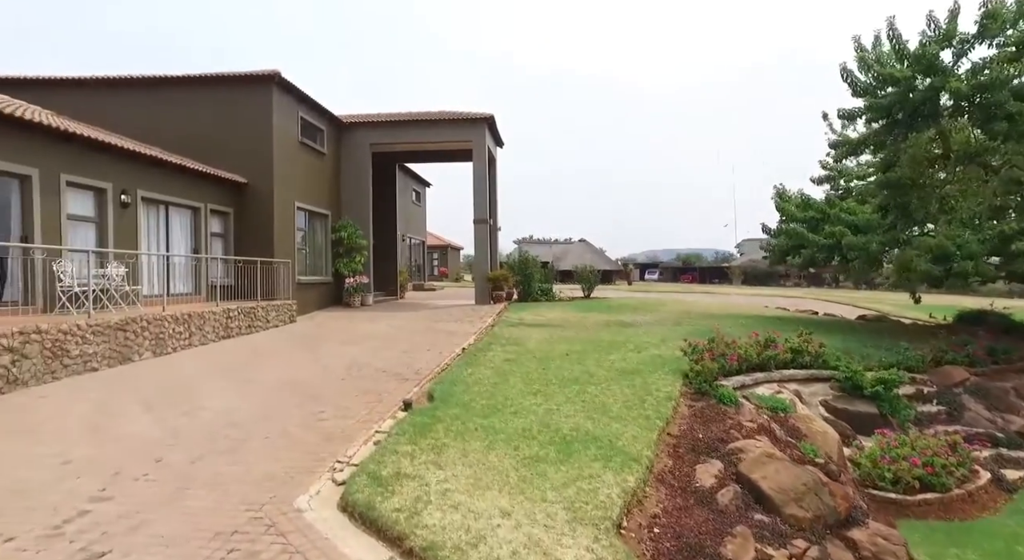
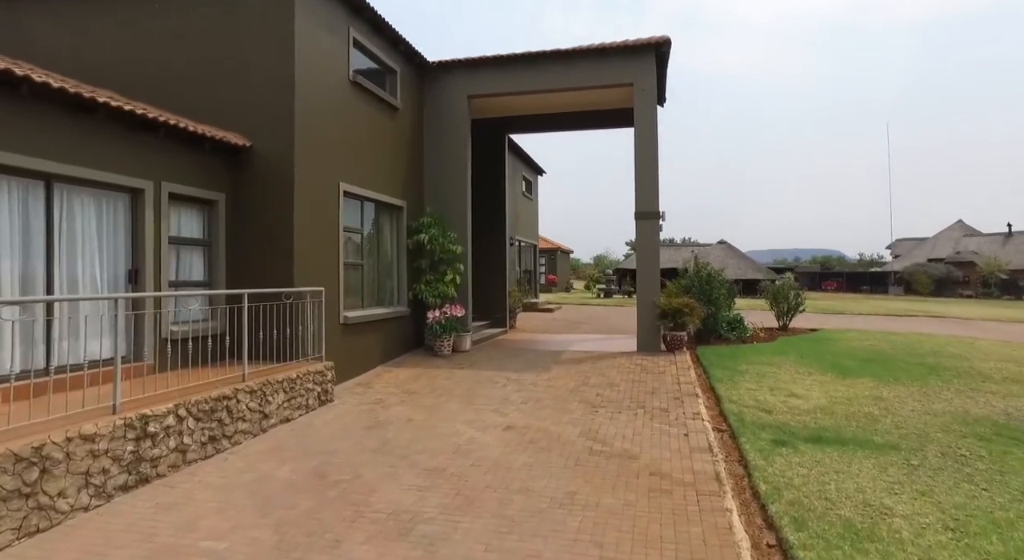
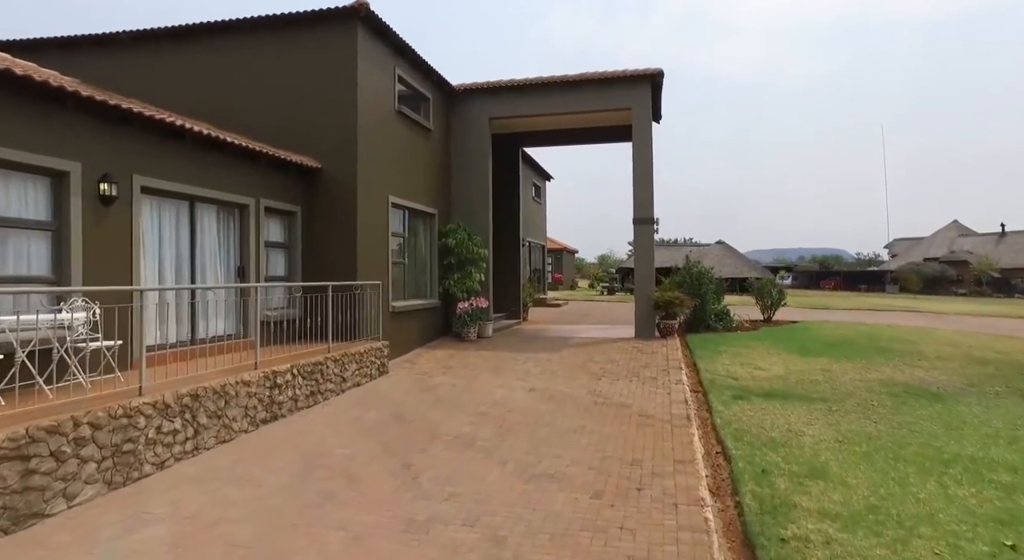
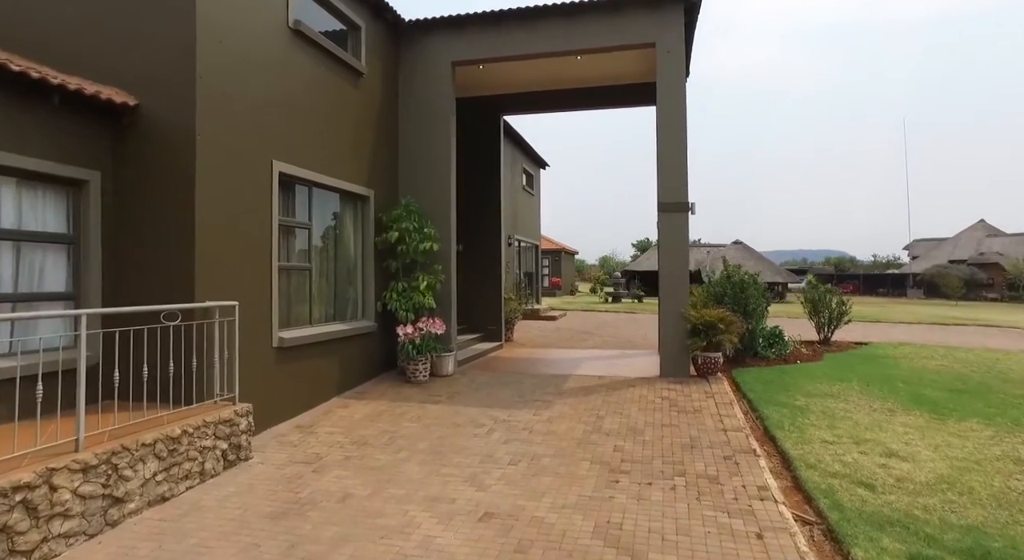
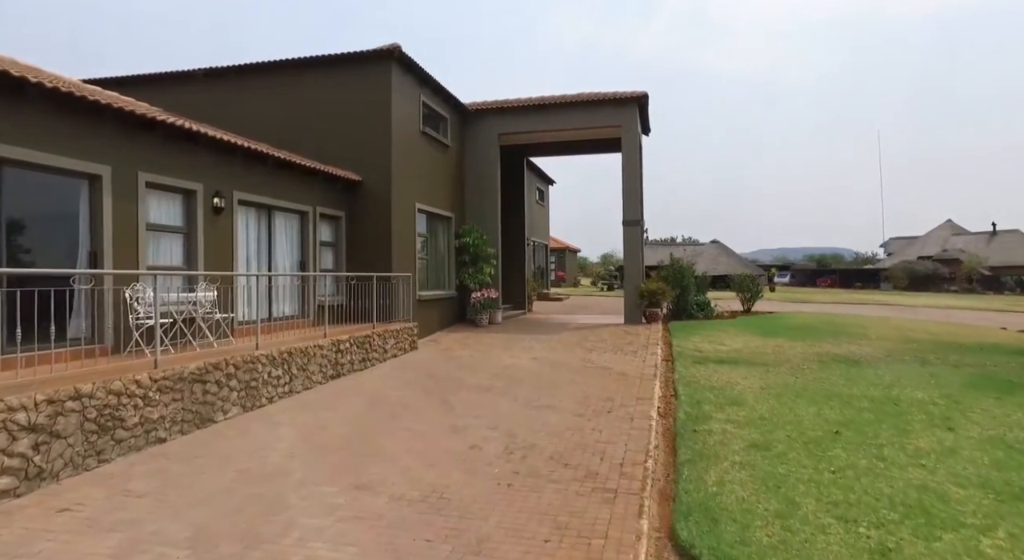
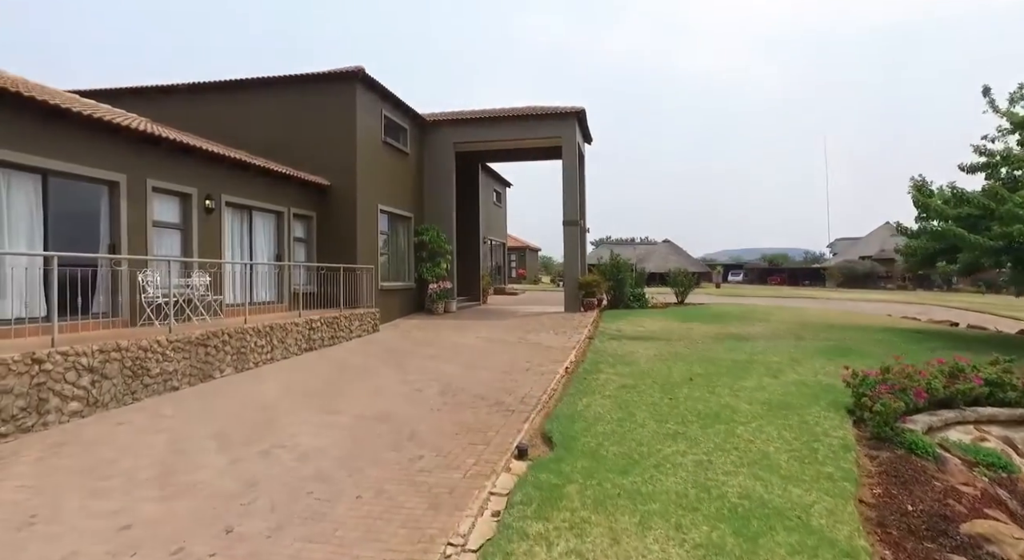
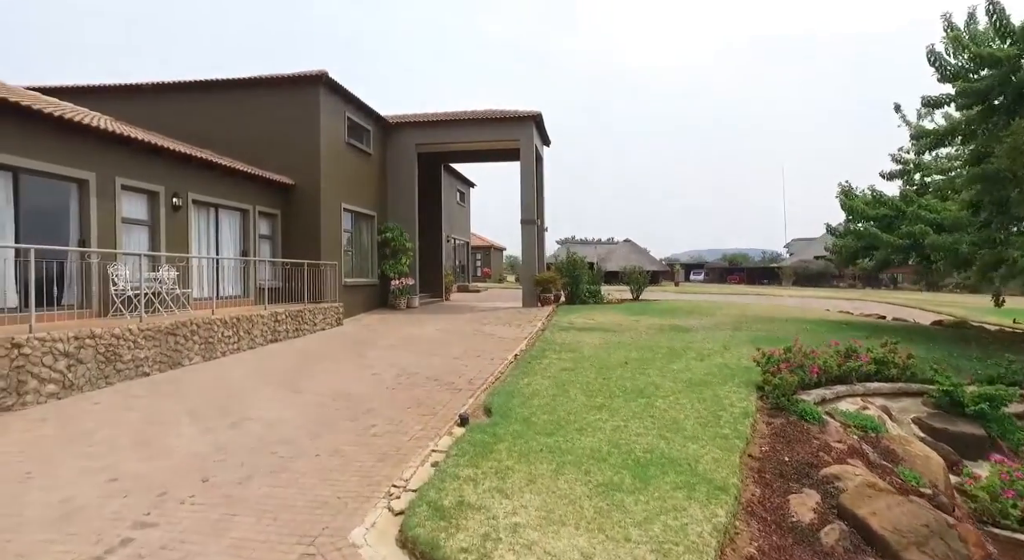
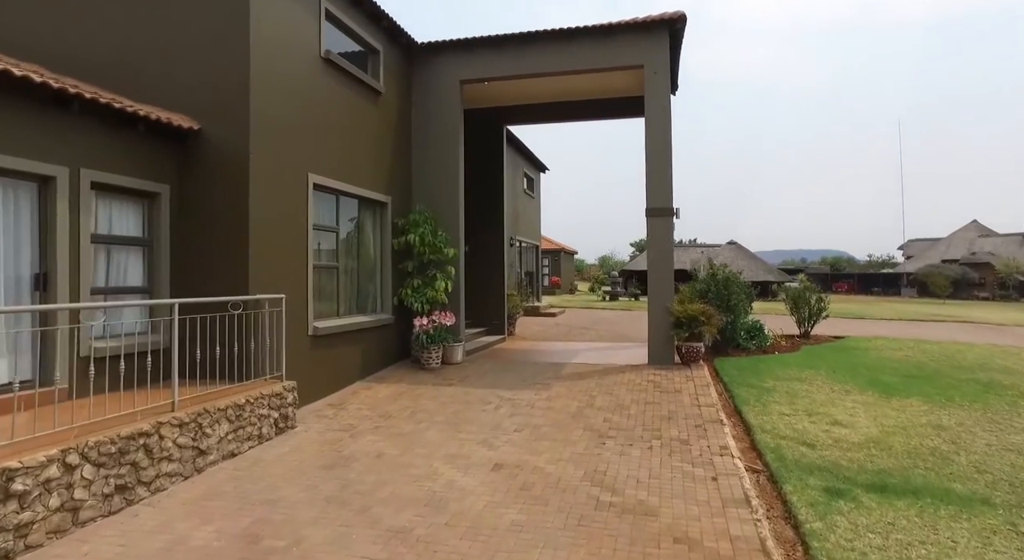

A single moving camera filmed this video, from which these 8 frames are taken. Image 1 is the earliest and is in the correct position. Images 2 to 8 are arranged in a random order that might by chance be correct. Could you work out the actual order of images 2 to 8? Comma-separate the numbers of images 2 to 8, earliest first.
7, 6, 5, 3, 2, 8, 4
